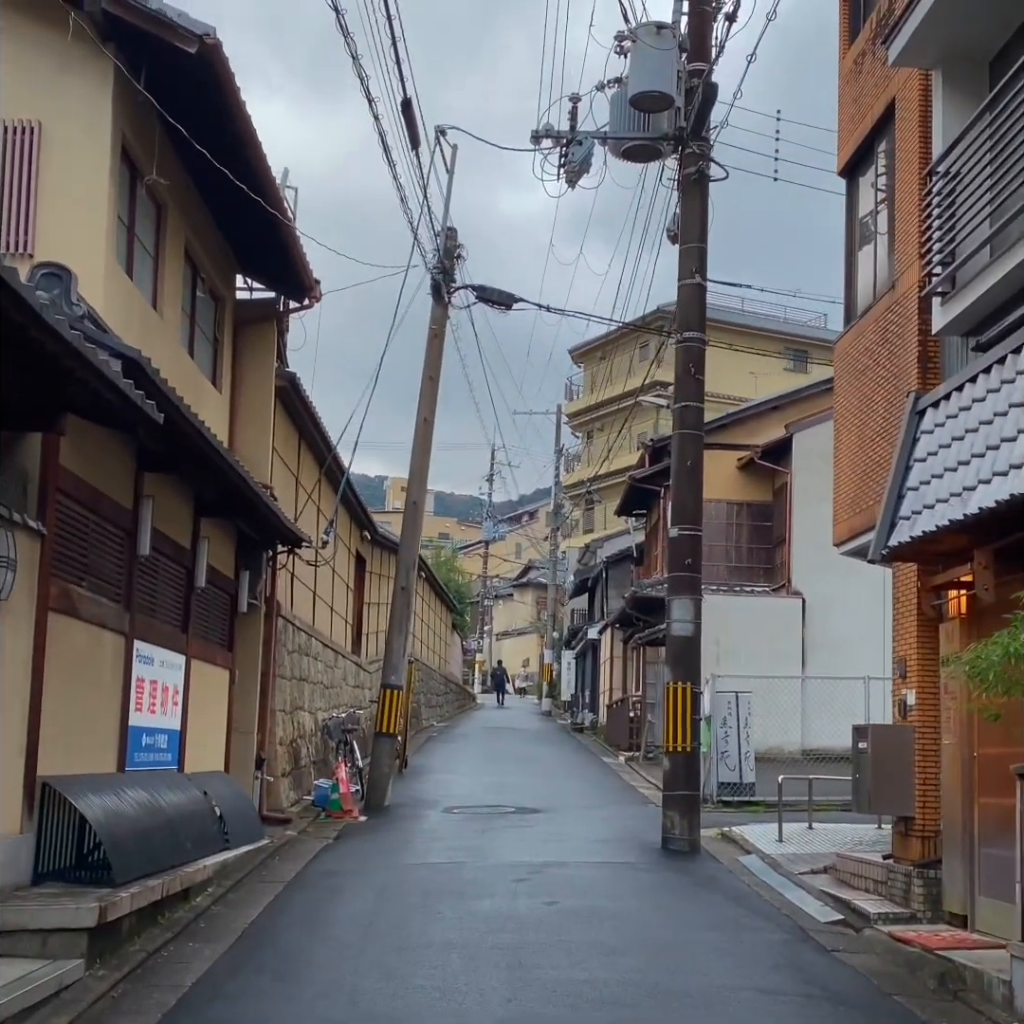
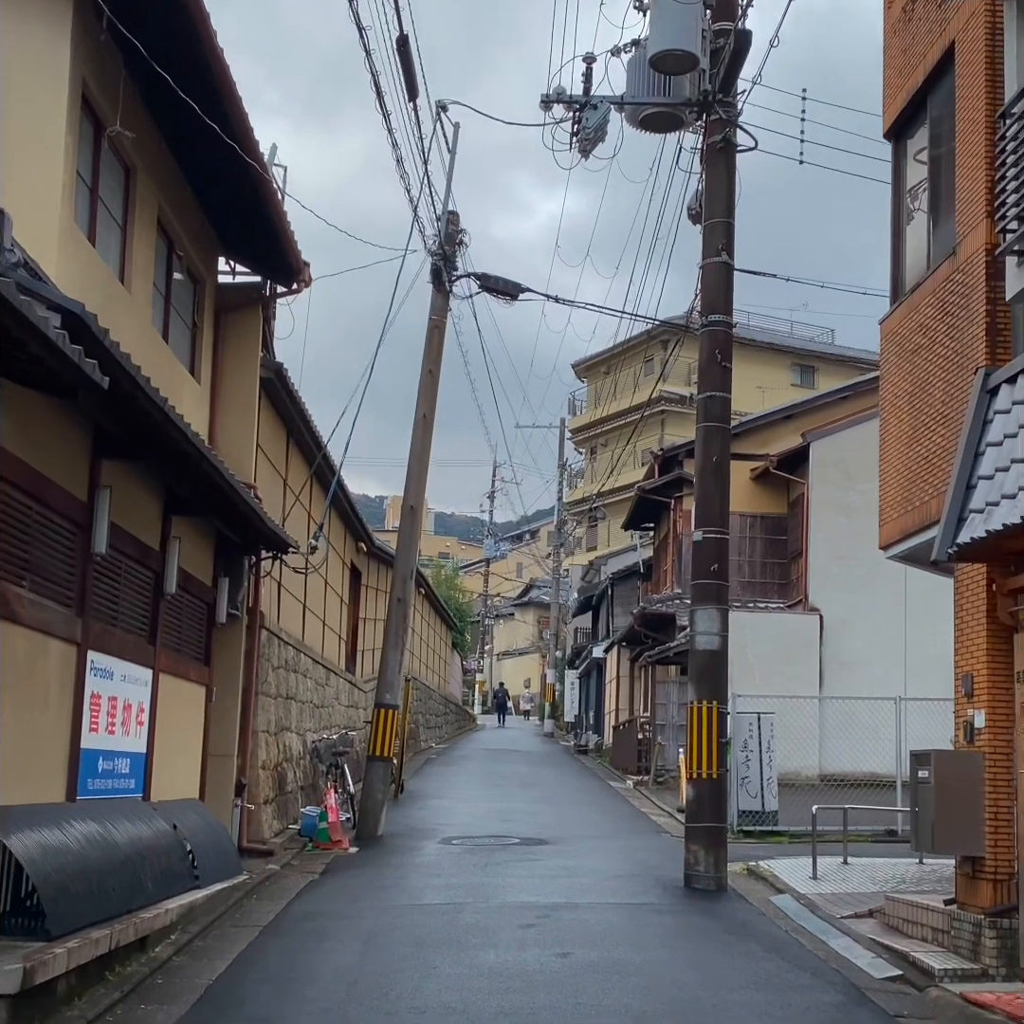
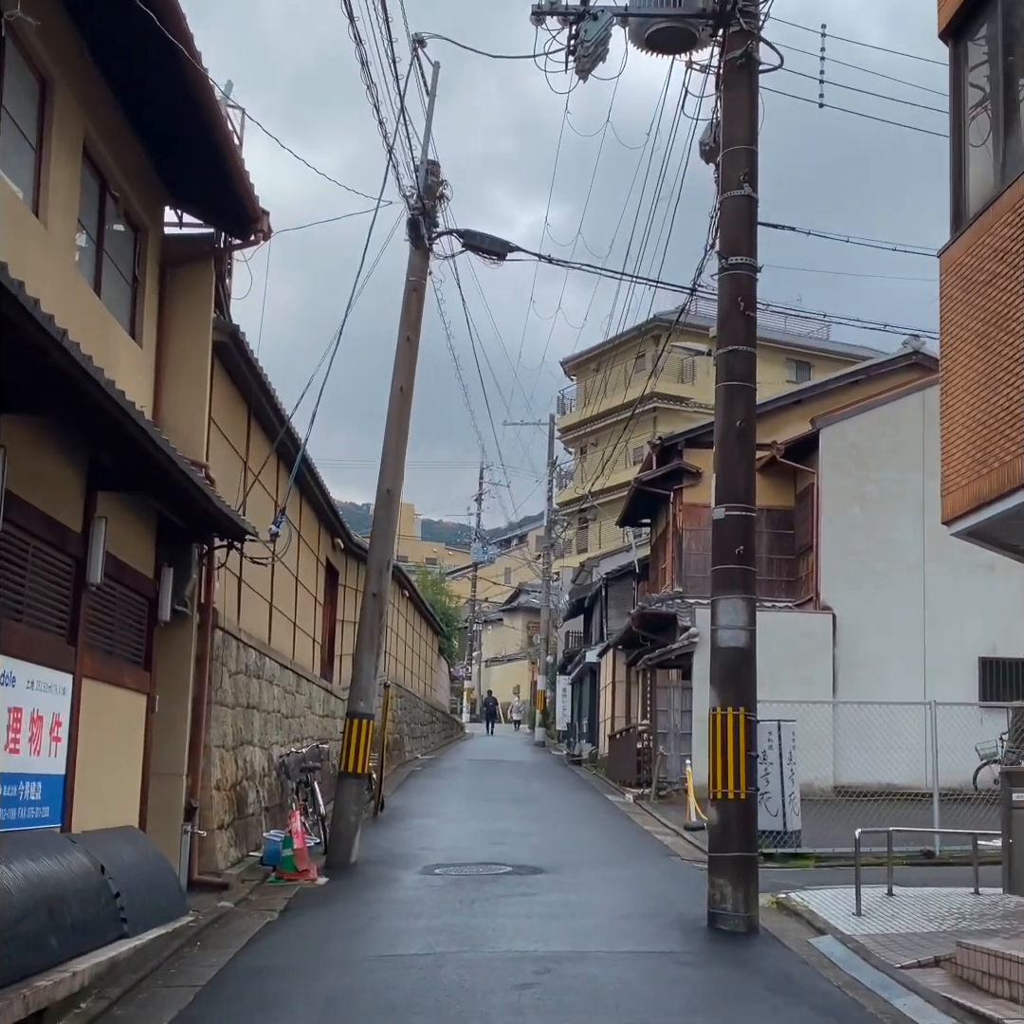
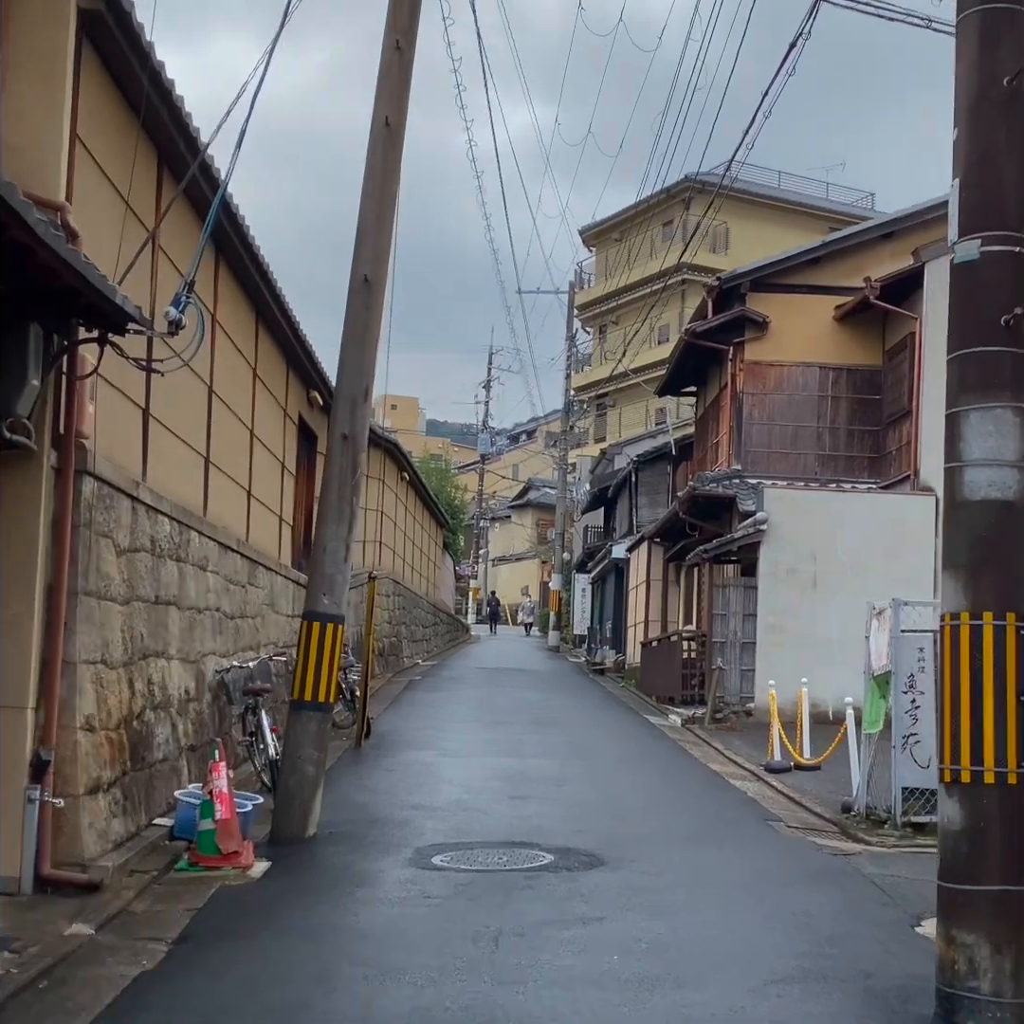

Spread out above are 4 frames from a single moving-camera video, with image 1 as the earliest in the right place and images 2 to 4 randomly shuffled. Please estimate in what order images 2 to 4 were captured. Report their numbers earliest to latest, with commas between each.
2, 3, 4
